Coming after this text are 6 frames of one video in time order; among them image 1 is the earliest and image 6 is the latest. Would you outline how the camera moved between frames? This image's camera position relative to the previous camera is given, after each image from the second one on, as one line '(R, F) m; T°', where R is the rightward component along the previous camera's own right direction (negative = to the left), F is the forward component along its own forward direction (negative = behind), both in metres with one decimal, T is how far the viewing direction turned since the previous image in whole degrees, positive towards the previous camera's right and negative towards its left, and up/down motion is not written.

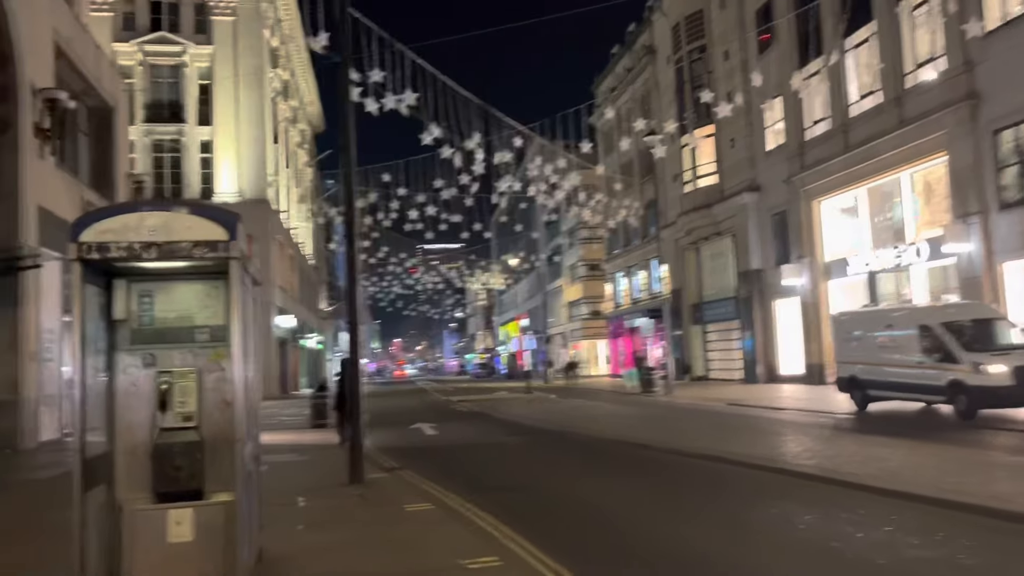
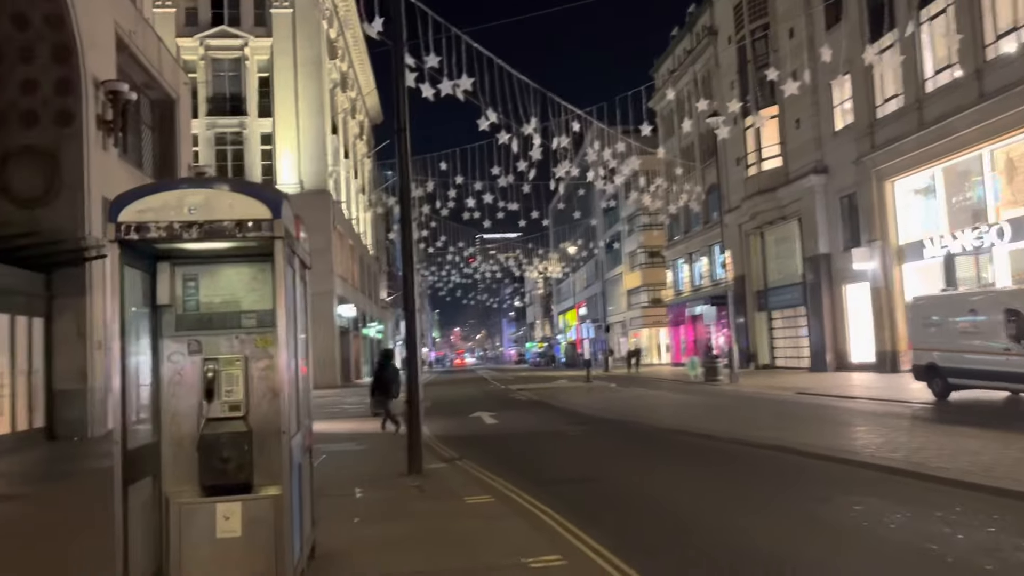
(0.0, +0.4) m; -4°
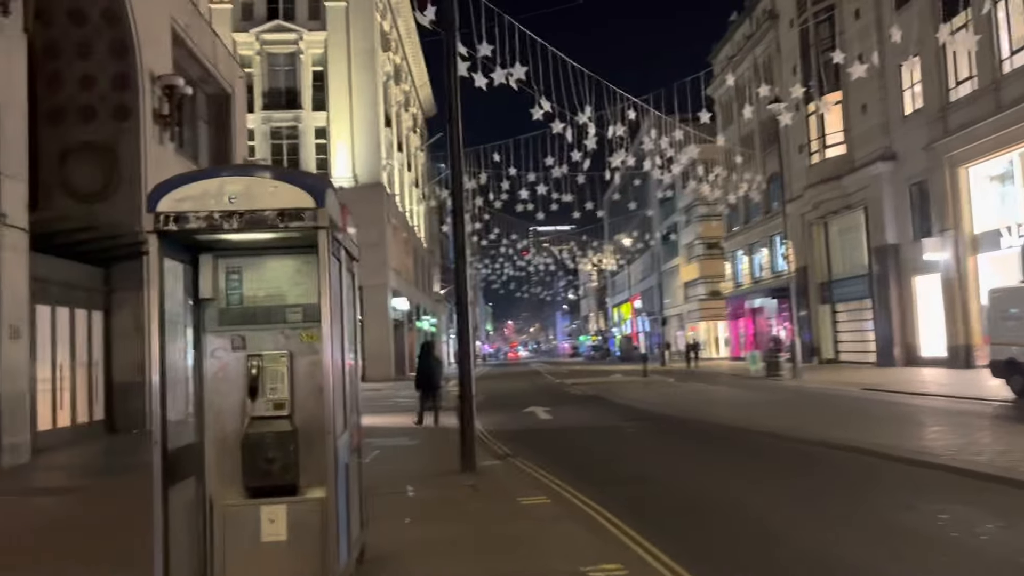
(0.0, +0.3) m; -4°
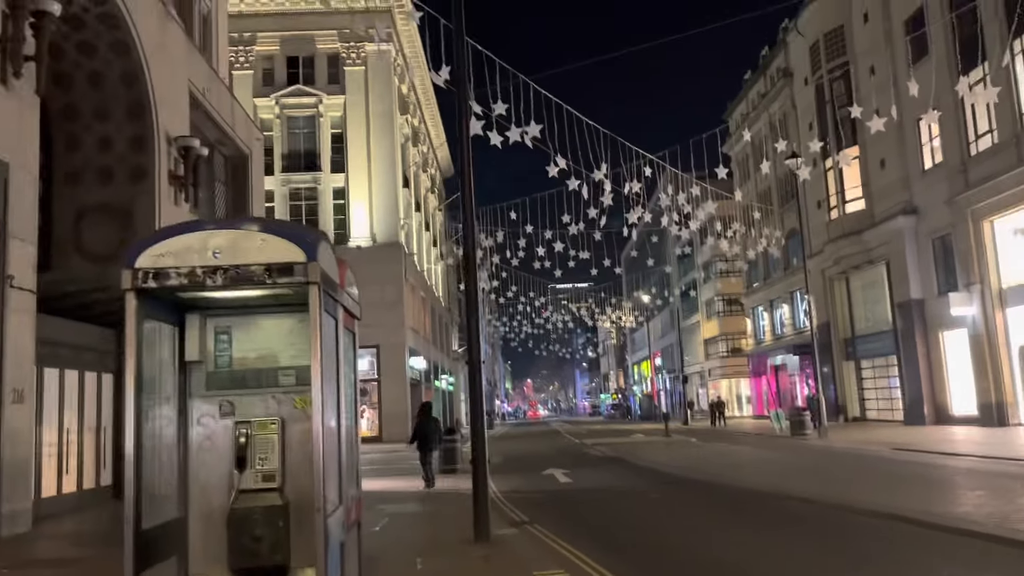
(+0.1, +0.3) m; -1°
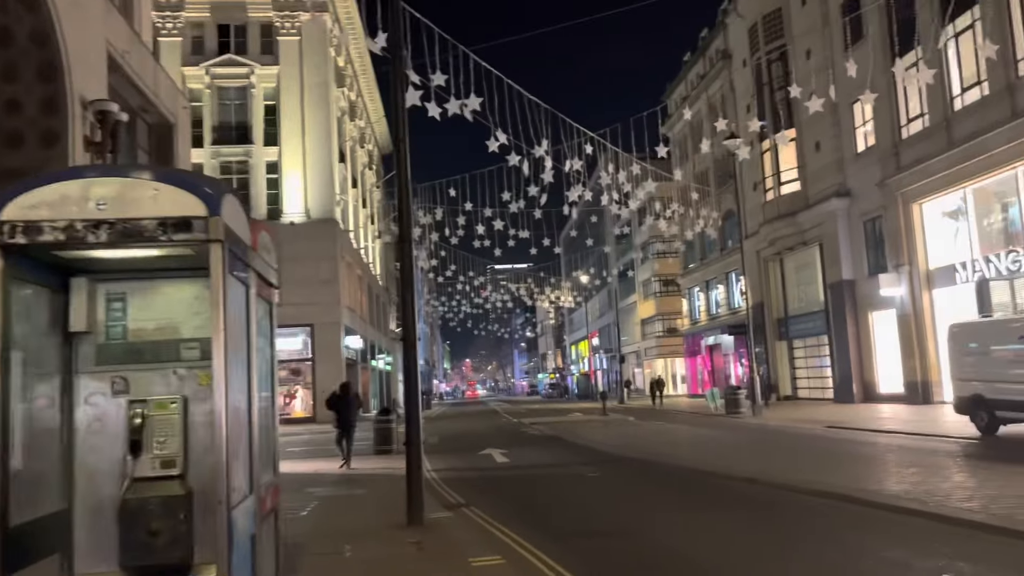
(0.0, +0.4) m; +4°
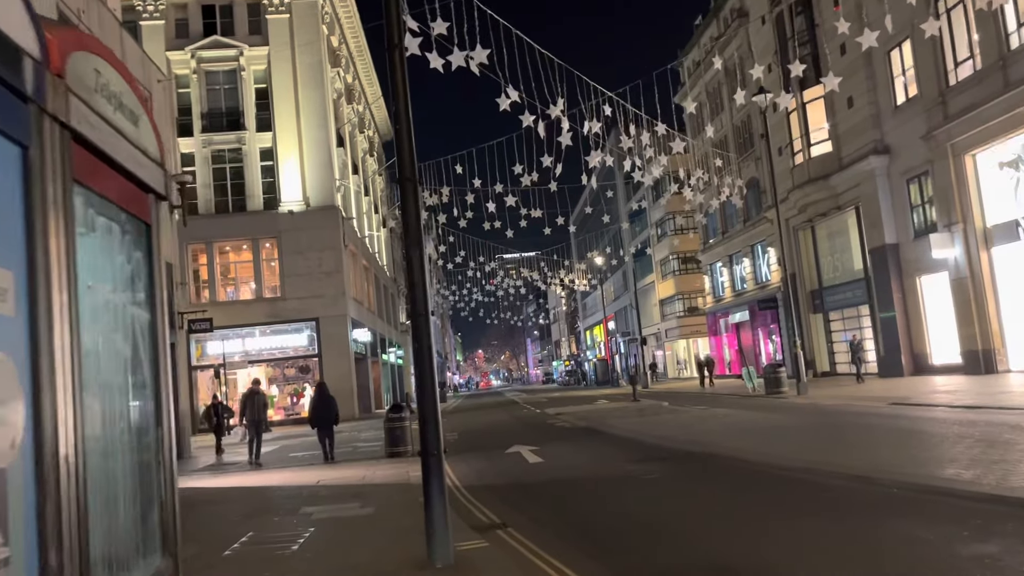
(-0.3, +2.2) m; -1°
